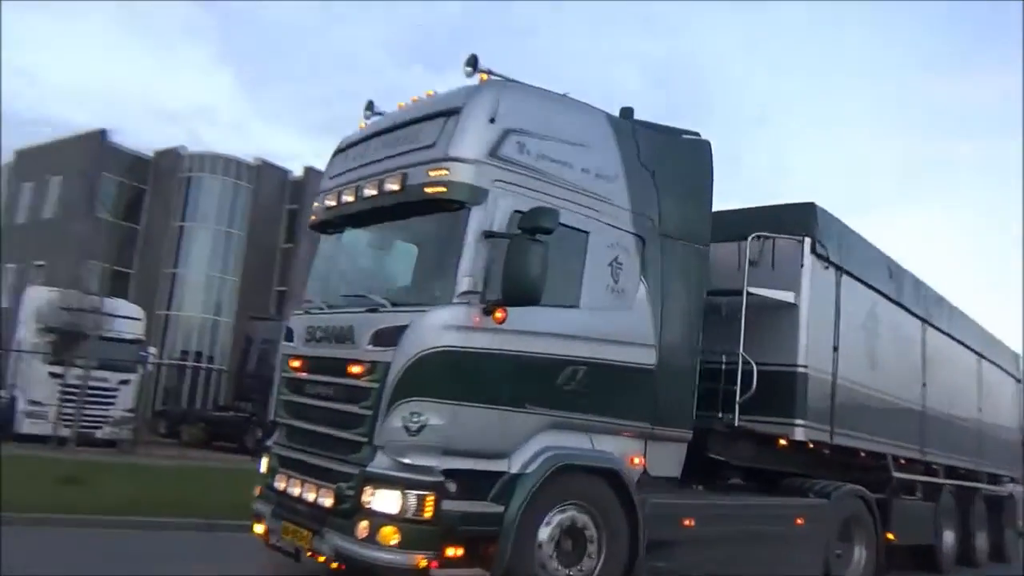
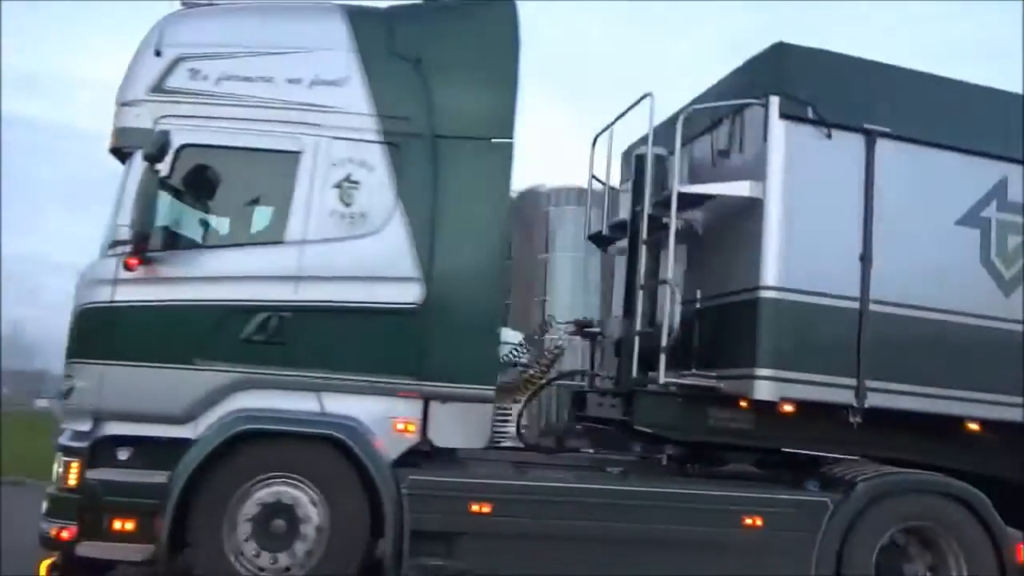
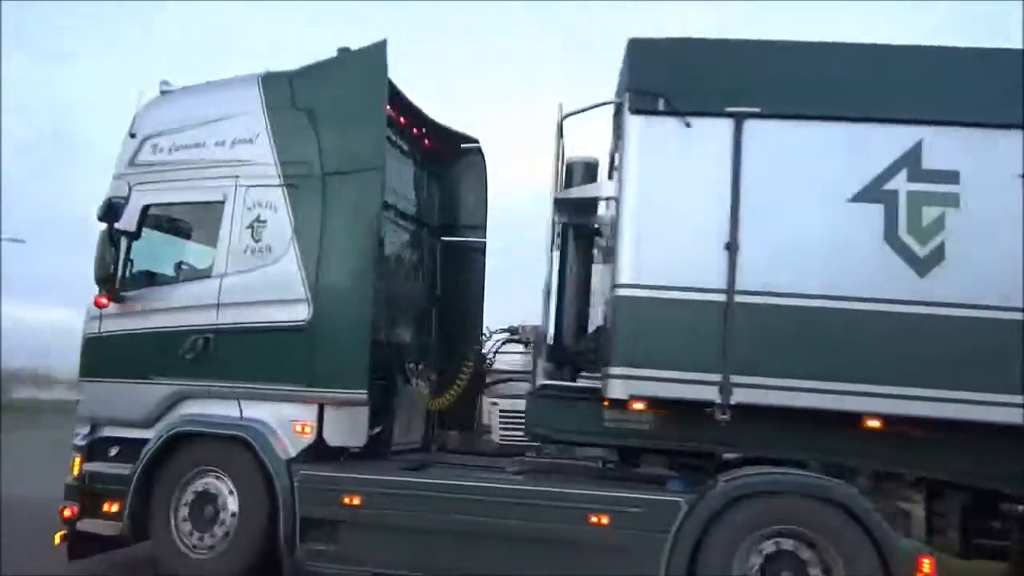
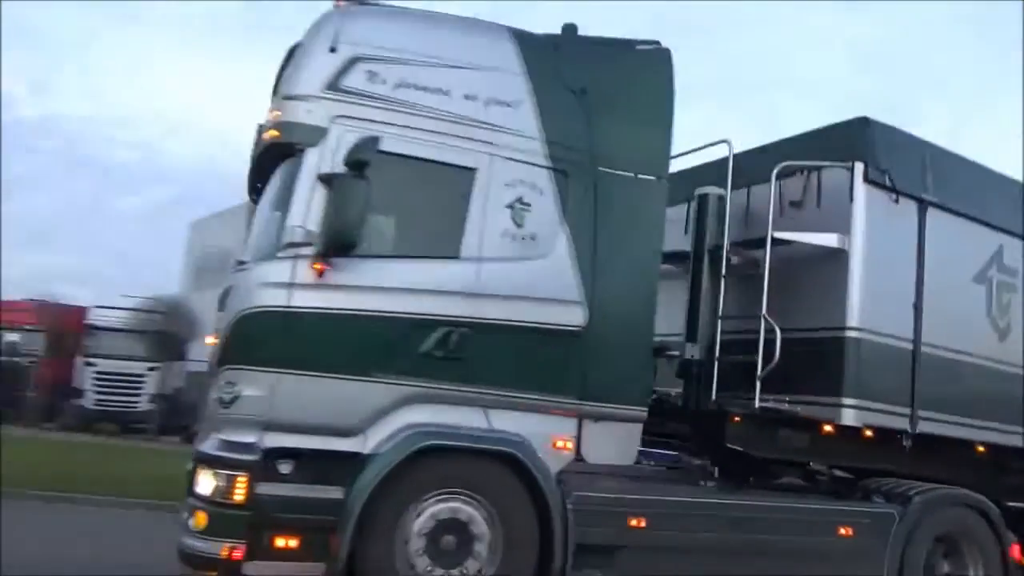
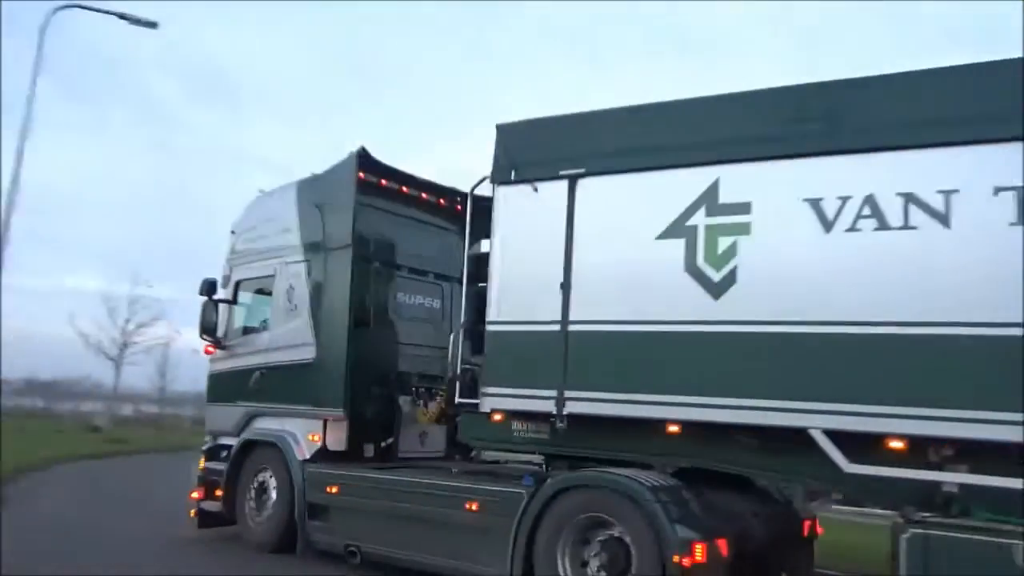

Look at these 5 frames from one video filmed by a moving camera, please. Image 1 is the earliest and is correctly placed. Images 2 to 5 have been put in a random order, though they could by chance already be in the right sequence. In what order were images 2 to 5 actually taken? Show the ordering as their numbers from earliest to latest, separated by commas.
4, 2, 3, 5
